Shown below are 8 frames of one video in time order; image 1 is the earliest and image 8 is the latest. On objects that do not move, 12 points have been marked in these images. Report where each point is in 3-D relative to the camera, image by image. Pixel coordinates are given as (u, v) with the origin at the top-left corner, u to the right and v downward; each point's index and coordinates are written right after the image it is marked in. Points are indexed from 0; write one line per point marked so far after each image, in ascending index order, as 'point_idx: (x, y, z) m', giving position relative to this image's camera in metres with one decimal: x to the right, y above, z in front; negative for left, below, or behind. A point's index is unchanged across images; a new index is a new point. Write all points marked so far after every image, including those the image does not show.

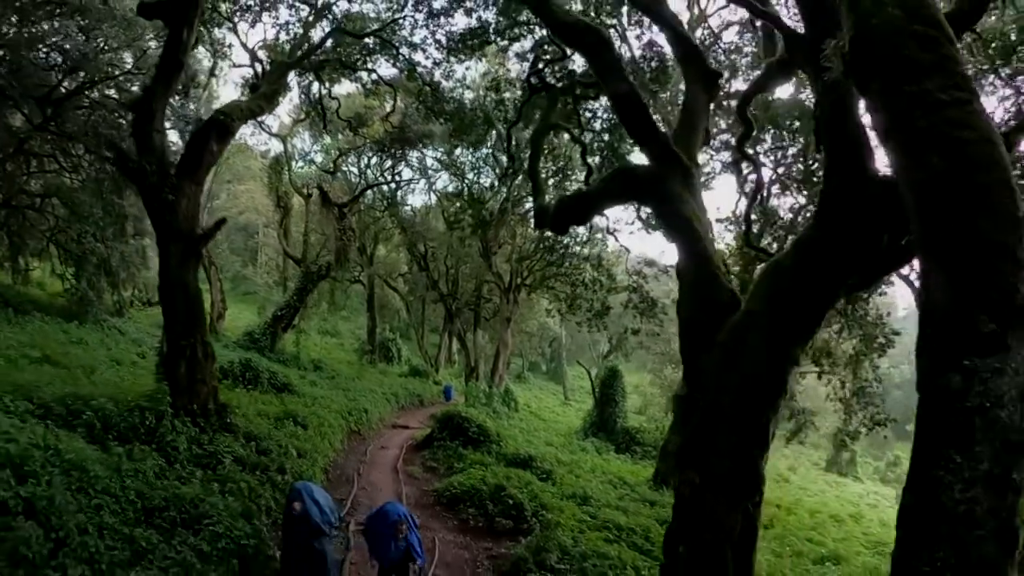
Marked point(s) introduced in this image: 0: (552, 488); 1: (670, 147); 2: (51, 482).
0: (+0.8, -3.9, +15.7) m
1: (+1.2, +1.1, +6.6) m
2: (-3.3, -1.4, +5.9) m
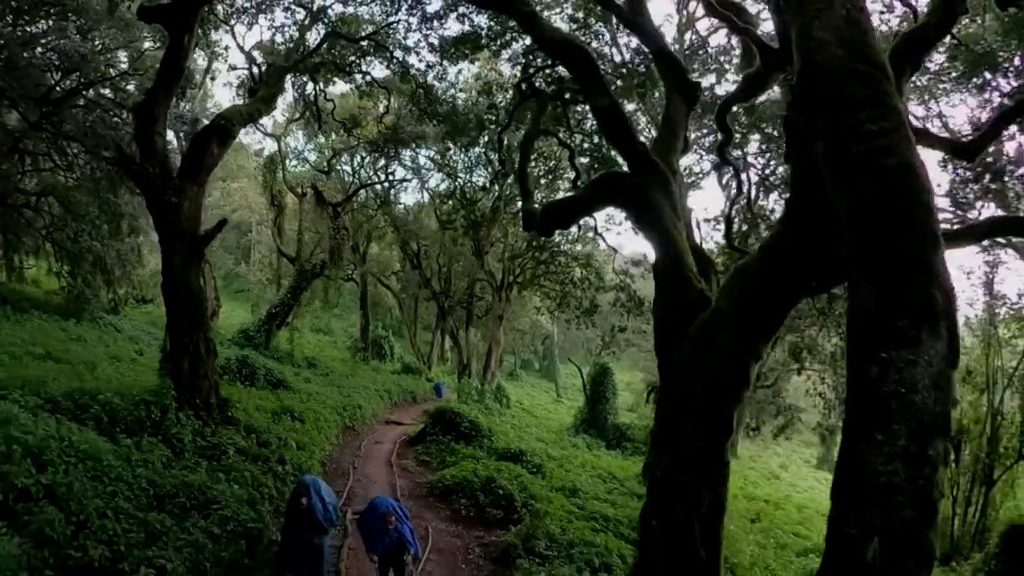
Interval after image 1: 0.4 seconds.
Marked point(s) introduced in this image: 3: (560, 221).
0: (+0.6, -3.9, +16.1) m
1: (+1.1, +1.1, +7.0) m
2: (-3.4, -1.4, +6.3) m
3: (+0.5, +0.6, +7.6) m
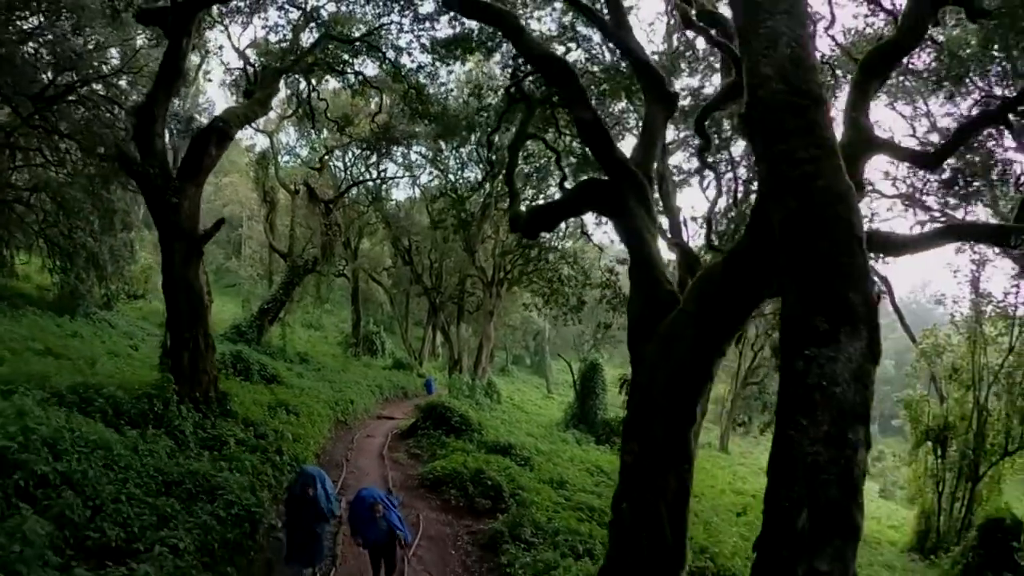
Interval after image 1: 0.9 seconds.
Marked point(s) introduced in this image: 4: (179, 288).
0: (+0.4, -3.8, +16.6) m
1: (+1.0, +1.1, +7.5) m
2: (-3.5, -1.4, +6.7) m
3: (+0.3, +0.6, +8.0) m
4: (-5.0, 0.0, +12.2) m
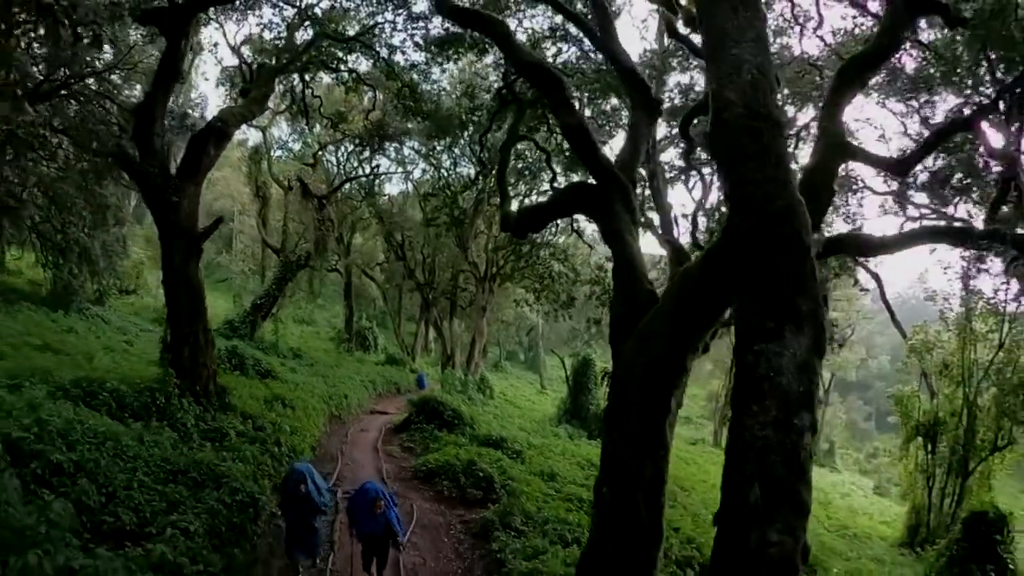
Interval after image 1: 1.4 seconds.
0: (+0.2, -3.7, +17.0) m
1: (+0.9, +1.2, +7.8) m
2: (-3.6, -1.4, +7.1) m
3: (+0.2, +0.7, +8.4) m
4: (-5.1, +0.1, +12.5) m
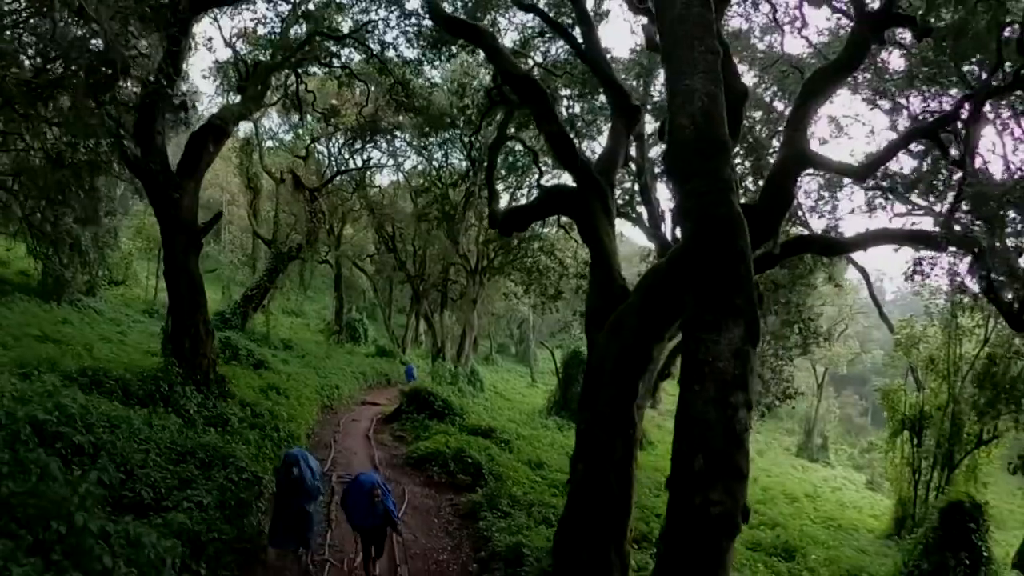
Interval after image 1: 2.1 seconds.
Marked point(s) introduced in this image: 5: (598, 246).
0: (-0.1, -3.6, +17.6) m
1: (+0.8, +1.2, +8.4) m
2: (-3.8, -1.3, +7.6) m
3: (+0.1, +0.7, +9.0) m
4: (-5.3, +0.2, +13.0) m
5: (+0.9, +0.4, +8.1) m
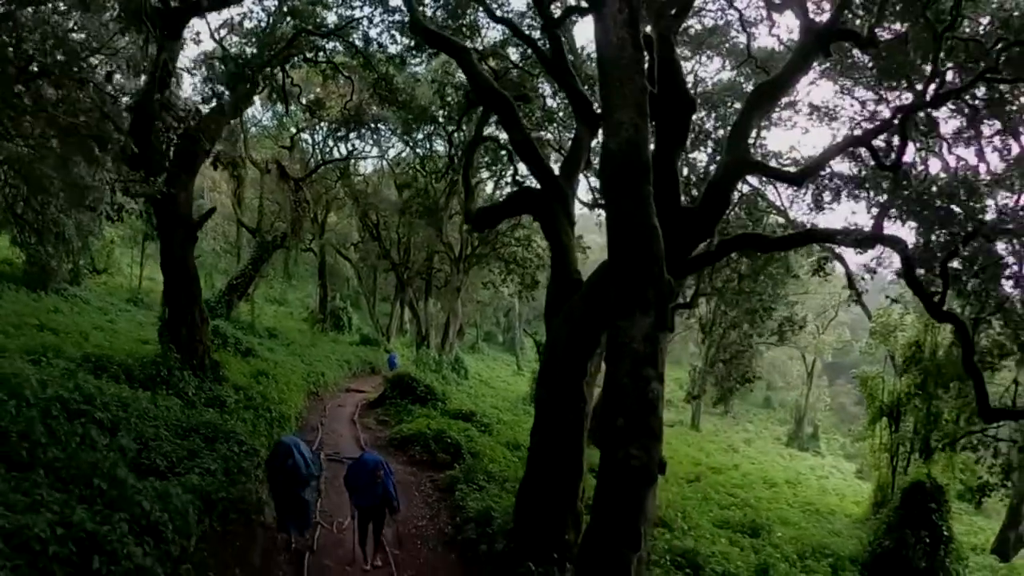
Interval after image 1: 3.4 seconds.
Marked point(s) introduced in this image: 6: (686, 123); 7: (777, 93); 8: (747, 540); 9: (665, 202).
0: (-0.6, -3.4, +18.6) m
1: (+0.5, +1.3, +9.3) m
2: (-4.1, -1.3, +8.5) m
3: (-0.2, +0.8, +9.9) m
4: (-5.7, +0.4, +13.8) m
5: (+0.5, +0.5, +9.0) m
6: (+1.9, +1.9, +9.3) m
7: (+3.4, +2.5, +10.3) m
8: (+5.2, -5.6, +17.9) m
9: (+1.6, +0.9, +9.1) m
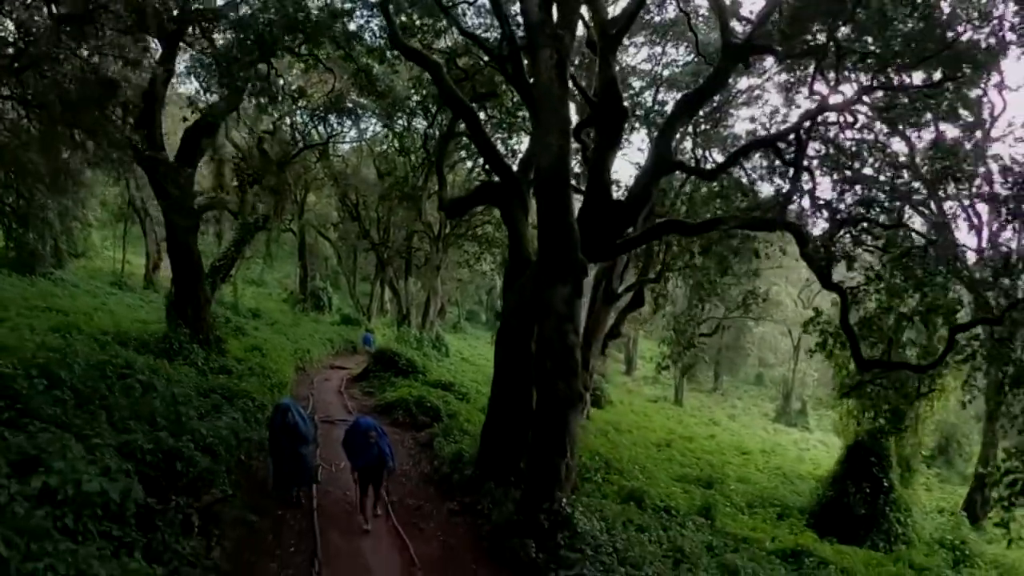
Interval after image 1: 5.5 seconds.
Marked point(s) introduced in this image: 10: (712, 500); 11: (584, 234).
0: (-1.2, -2.9, +20.4) m
1: (0.0, +1.6, +11.0) m
2: (-4.5, -1.1, +10.1) m
3: (-0.7, +1.1, +11.6) m
4: (-6.3, +0.7, +15.4) m
5: (+0.1, +0.8, +10.8) m
6: (+1.5, +2.2, +11.0) m
7: (+2.8, +2.8, +12.0) m
8: (+4.6, -5.0, +19.9) m
9: (+1.1, +1.2, +10.8) m
10: (+4.1, -4.4, +16.8) m
11: (+0.9, +0.7, +10.8) m
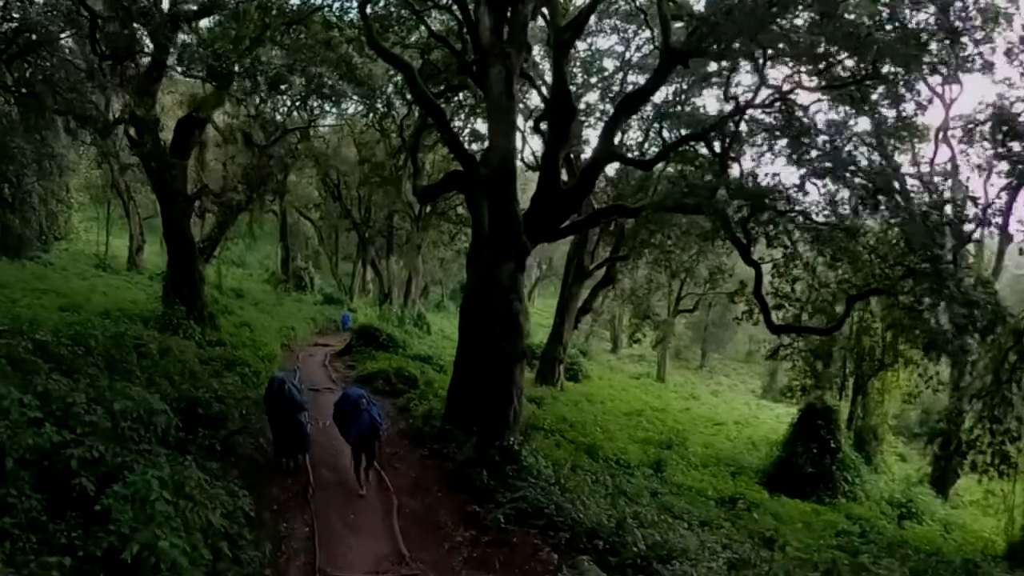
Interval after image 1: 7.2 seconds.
0: (-1.9, -2.3, +21.9) m
1: (-0.6, +1.9, +12.4) m
2: (-5.0, -0.8, +11.5) m
3: (-1.3, +1.4, +13.0) m
4: (-7.0, +1.1, +16.7) m
5: (-0.5, +1.1, +12.2) m
6: (+0.9, +2.5, +12.4) m
7: (+2.3, +3.2, +13.5) m
8: (+3.9, -4.3, +21.6) m
9: (+0.6, +1.5, +12.3) m
10: (+3.5, -3.9, +18.4) m
11: (+0.4, +1.1, +12.3) m
